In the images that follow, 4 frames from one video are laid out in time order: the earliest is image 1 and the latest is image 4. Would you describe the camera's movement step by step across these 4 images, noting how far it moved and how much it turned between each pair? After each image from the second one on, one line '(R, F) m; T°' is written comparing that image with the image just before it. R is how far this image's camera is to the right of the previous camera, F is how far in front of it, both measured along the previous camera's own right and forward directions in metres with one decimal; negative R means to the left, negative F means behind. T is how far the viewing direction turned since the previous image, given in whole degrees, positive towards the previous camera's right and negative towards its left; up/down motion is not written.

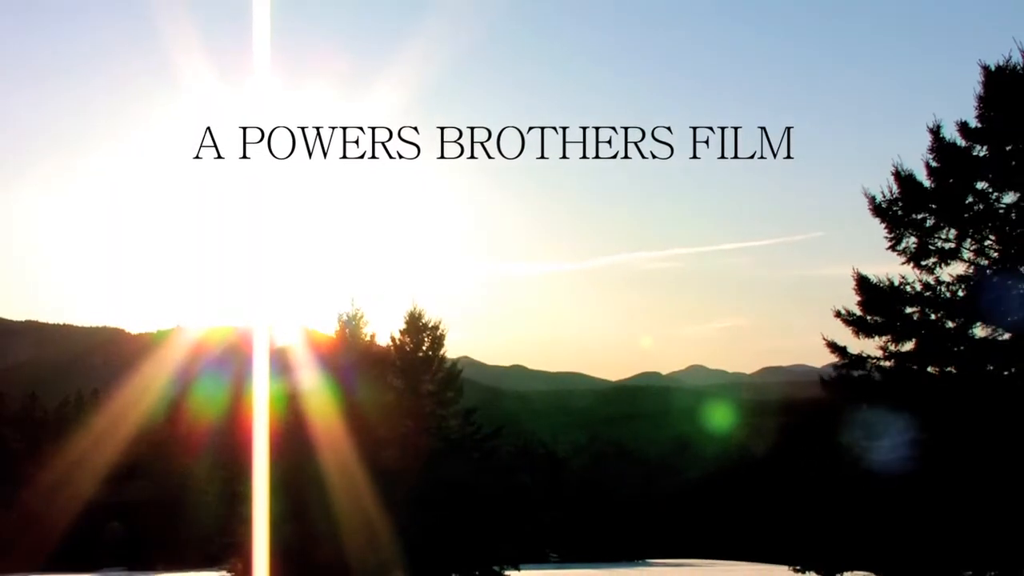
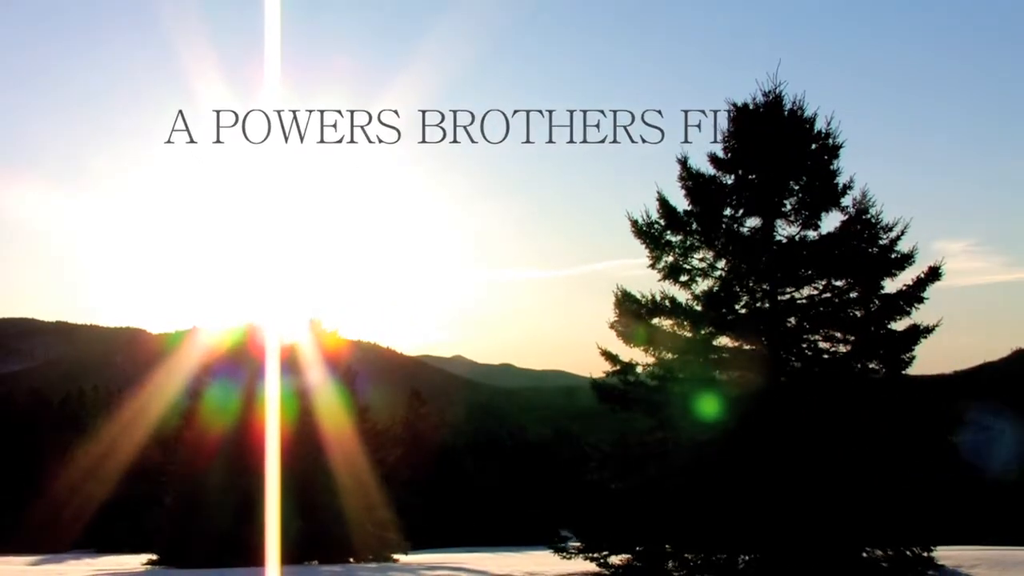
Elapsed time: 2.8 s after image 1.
(+1.8, -1.0) m; -2°
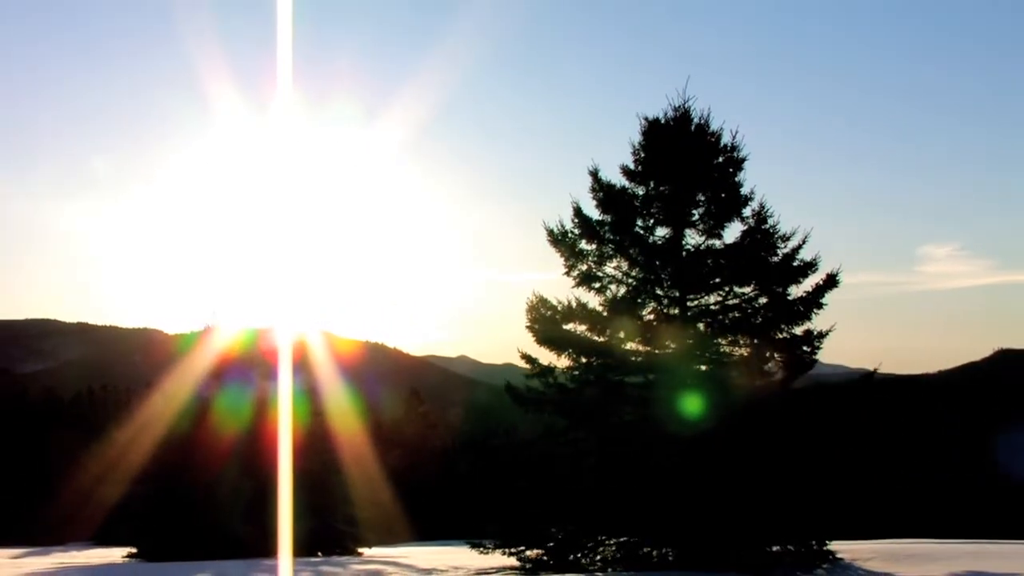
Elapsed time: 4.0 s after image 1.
(+0.8, -0.4) m; -1°
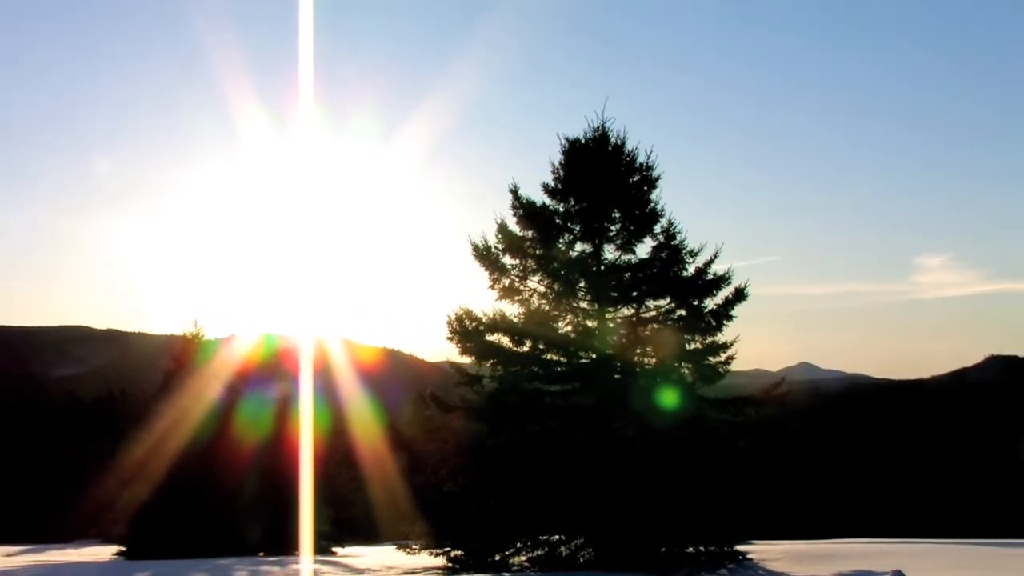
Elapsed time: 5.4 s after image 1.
(+0.9, -0.5) m; -2°
